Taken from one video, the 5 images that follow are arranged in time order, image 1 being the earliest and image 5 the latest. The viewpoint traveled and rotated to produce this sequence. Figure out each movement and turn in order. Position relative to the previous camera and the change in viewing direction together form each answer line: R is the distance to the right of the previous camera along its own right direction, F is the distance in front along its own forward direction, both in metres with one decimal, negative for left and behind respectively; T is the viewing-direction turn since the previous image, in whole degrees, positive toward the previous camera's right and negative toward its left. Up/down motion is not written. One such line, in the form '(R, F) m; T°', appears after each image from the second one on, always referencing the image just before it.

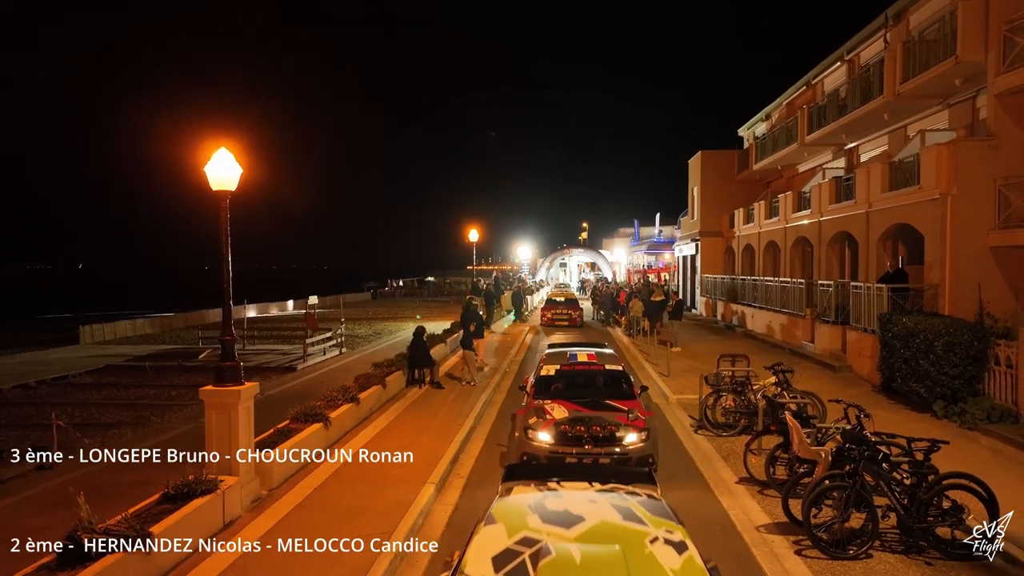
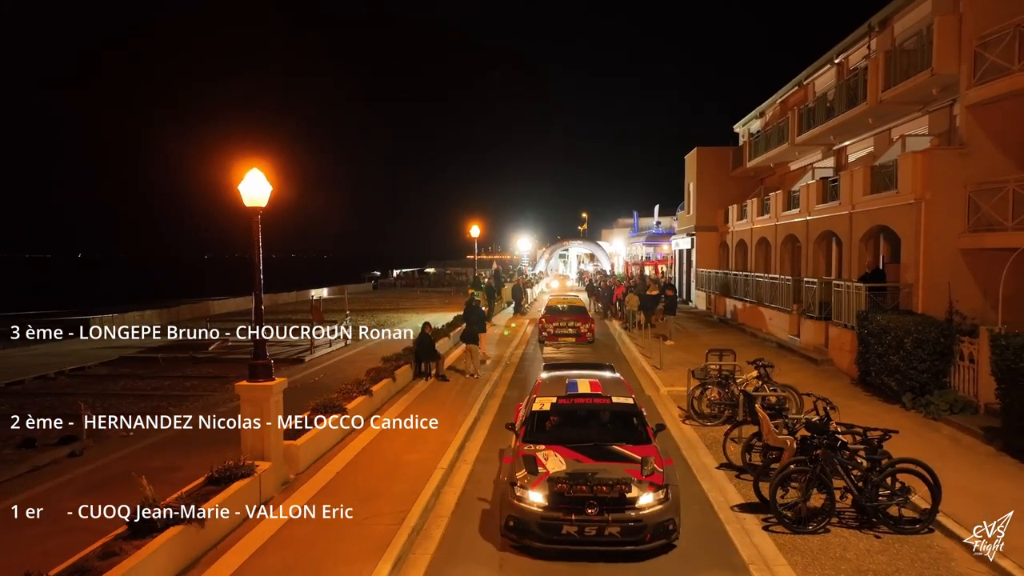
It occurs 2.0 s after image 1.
(0.0, -0.9) m; 0°
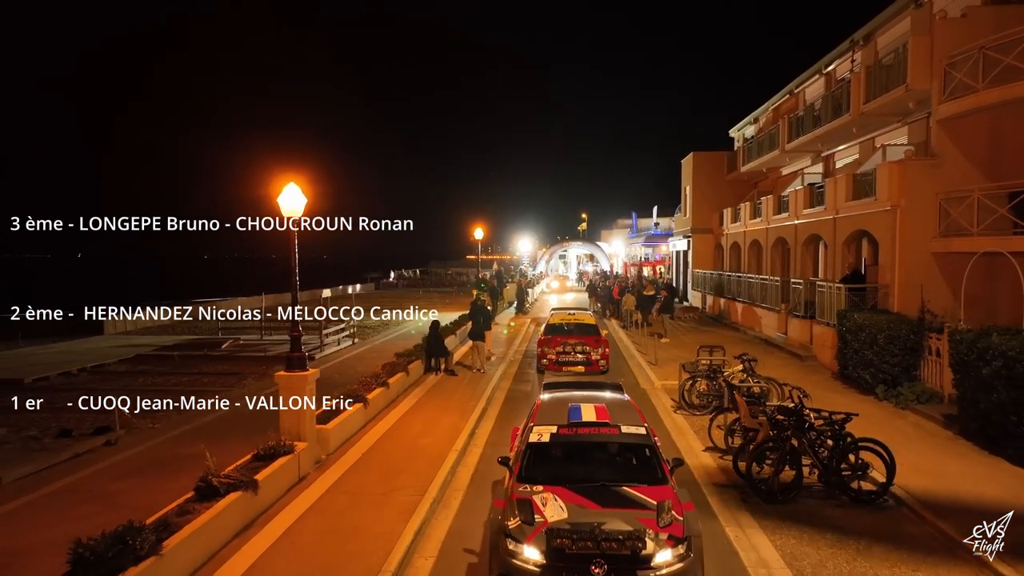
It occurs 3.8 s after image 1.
(-0.1, -1.1) m; 0°
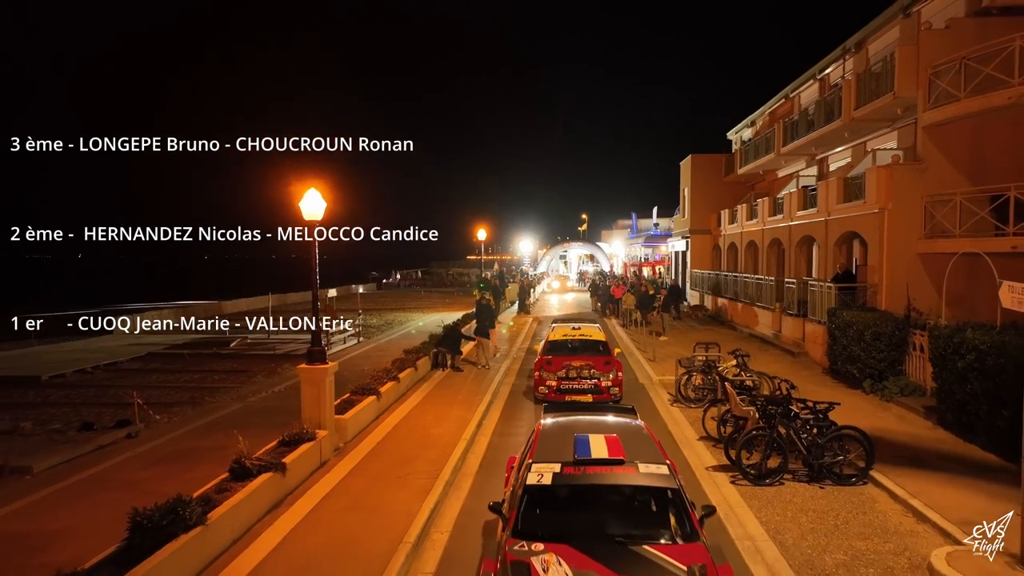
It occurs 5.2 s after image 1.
(-0.1, -0.7) m; 0°
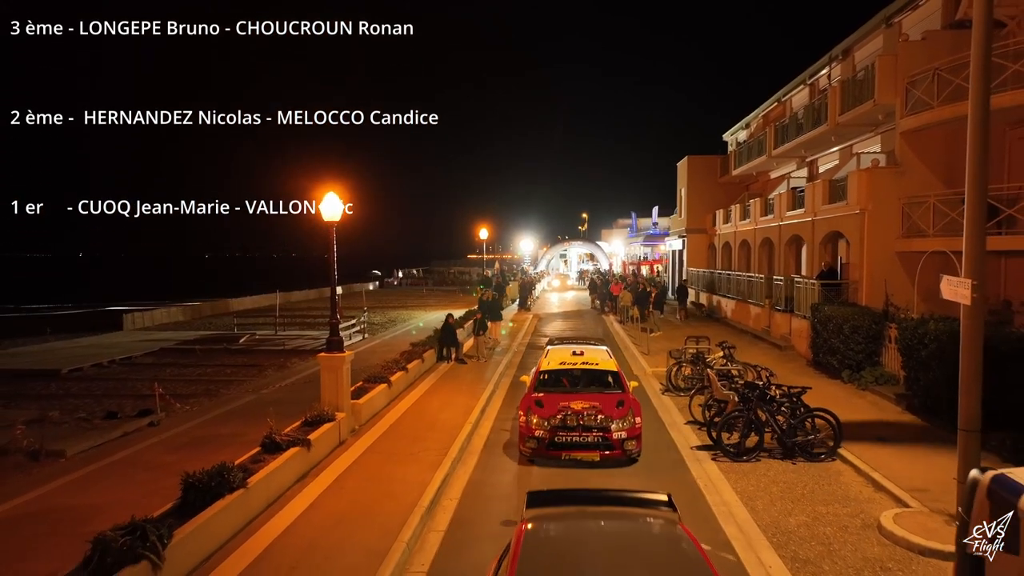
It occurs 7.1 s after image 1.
(0.0, -0.9) m; 0°
